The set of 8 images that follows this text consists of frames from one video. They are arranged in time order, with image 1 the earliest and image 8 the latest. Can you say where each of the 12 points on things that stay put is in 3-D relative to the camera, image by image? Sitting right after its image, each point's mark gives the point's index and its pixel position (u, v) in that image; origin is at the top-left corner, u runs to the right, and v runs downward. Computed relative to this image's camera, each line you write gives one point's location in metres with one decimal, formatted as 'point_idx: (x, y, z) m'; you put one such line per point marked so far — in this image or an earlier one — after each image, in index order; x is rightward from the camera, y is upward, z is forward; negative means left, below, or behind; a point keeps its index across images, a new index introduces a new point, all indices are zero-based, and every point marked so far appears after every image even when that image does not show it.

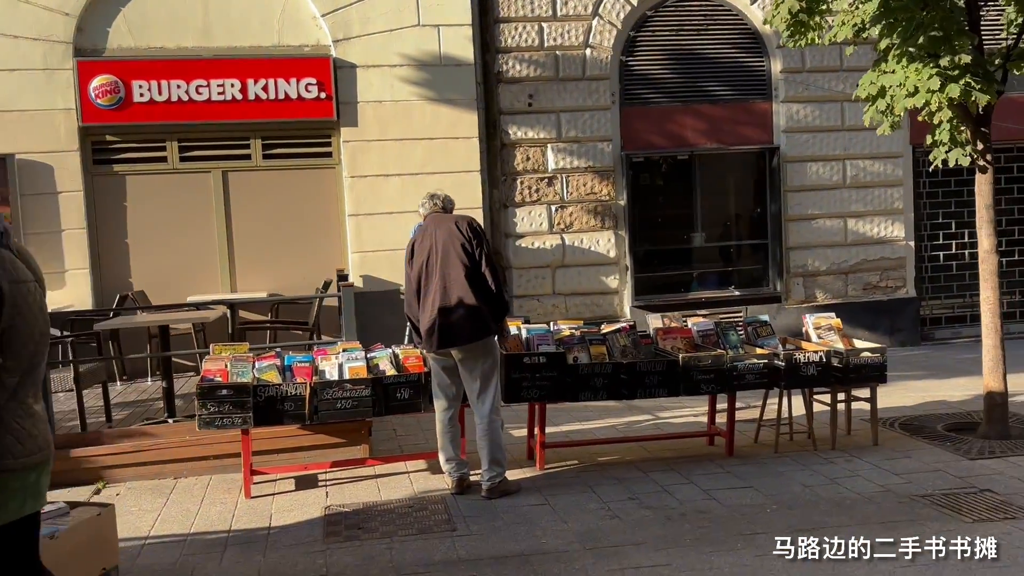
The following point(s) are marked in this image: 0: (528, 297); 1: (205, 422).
0: (+0.2, -0.1, +10.6) m
1: (-1.9, -0.8, +5.5) m
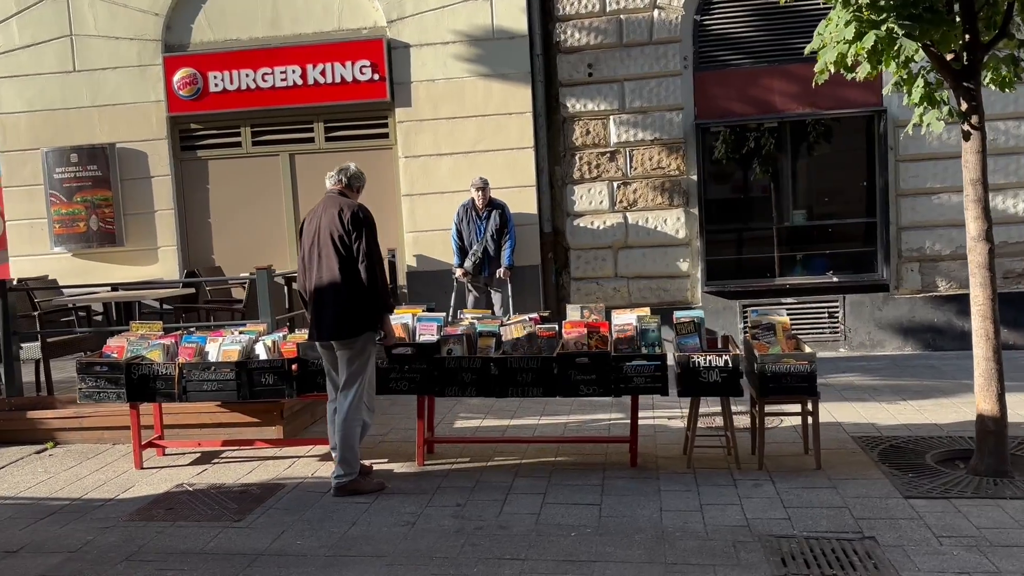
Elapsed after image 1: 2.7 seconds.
0: (+0.8, +0.1, +10.0) m
1: (-2.8, -0.7, +5.9) m
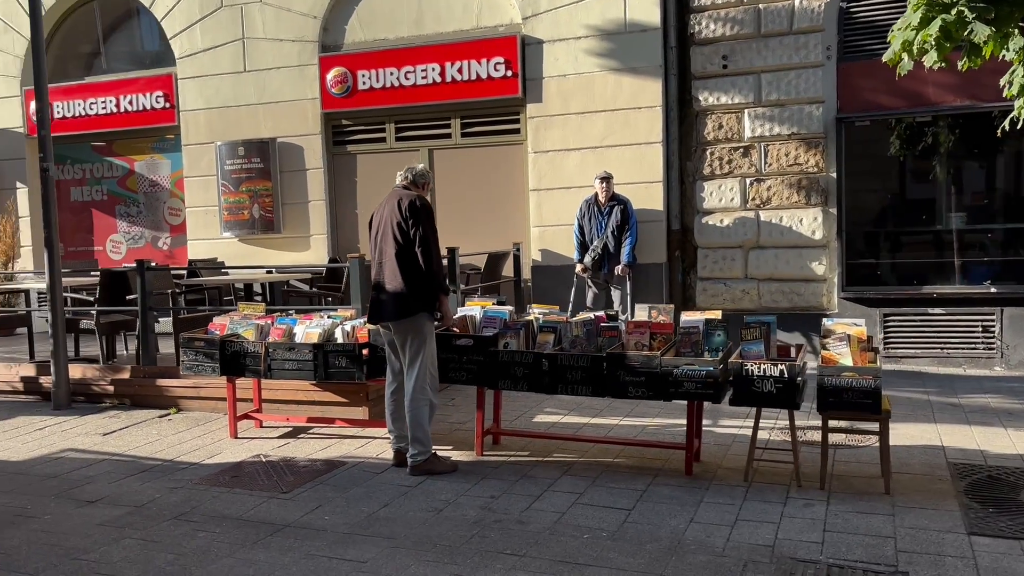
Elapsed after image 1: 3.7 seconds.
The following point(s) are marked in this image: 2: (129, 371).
0: (+2.2, +0.1, +9.7) m
1: (-2.3, -0.6, +6.5) m
2: (-3.2, -0.7, +7.6) m
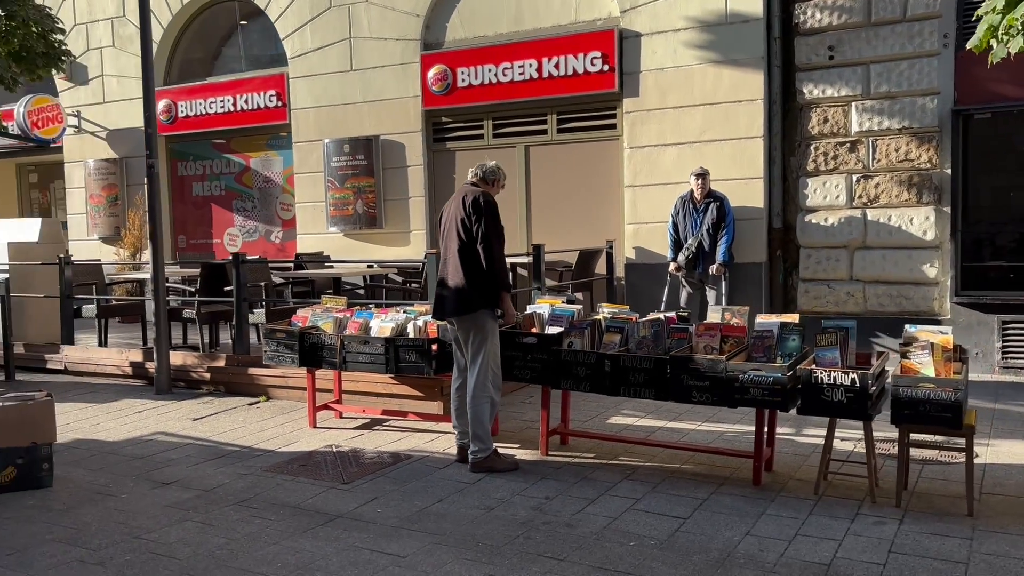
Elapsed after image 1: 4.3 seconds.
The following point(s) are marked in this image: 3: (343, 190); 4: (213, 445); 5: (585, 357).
0: (+3.1, +0.1, +9.3) m
1: (-1.8, -0.5, +6.7) m
2: (-2.5, -0.6, +7.9) m
3: (-2.2, +1.3, +11.7) m
4: (-2.1, -1.1, +6.3) m
5: (+0.4, -0.4, +5.5) m
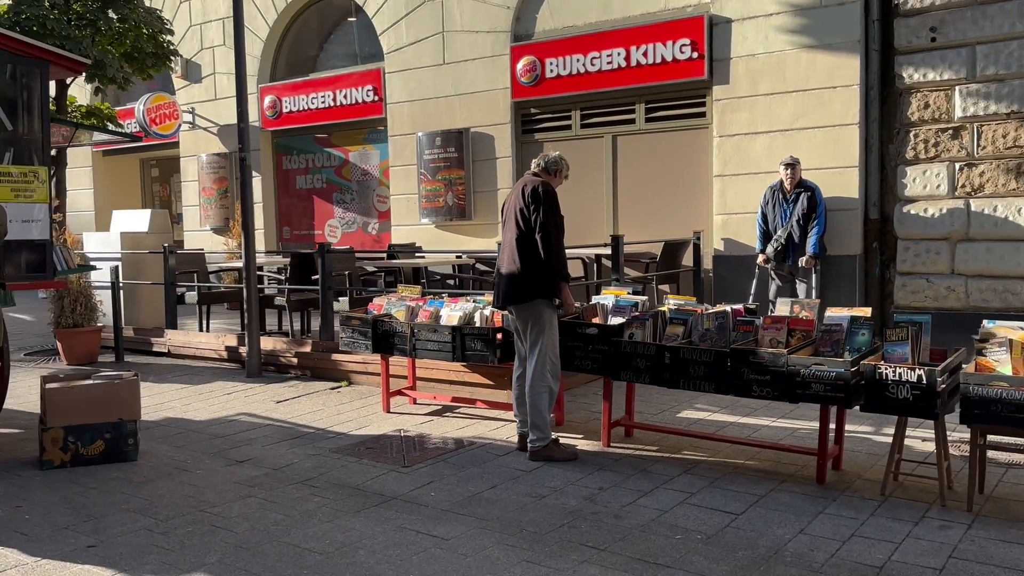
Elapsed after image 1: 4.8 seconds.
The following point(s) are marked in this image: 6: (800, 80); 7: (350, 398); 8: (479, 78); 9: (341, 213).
0: (+3.9, +0.1, +8.8) m
1: (-1.2, -0.4, +6.9) m
2: (-1.8, -0.5, +8.2) m
3: (-1.0, +1.4, +11.9) m
4: (-1.6, -1.0, +6.6) m
5: (+0.8, -0.4, +5.4) m
6: (+2.9, +2.1, +9.3) m
7: (-1.3, -0.9, +7.4) m
8: (-0.4, +2.7, +11.5) m
9: (-2.5, +1.1, +13.5) m
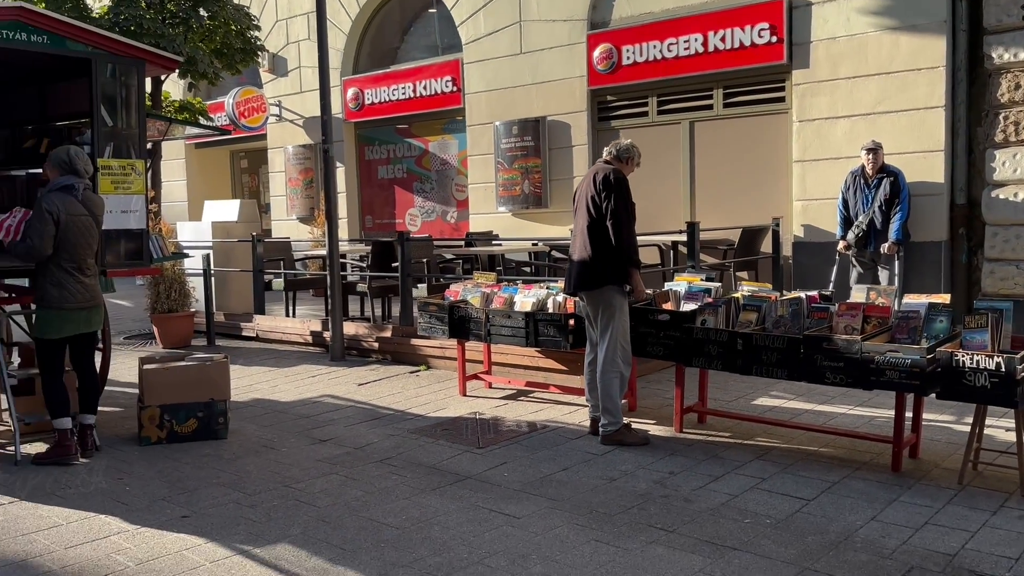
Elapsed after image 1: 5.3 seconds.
0: (+4.6, +0.2, +8.6) m
1: (-0.7, -0.3, +7.1) m
2: (-1.1, -0.4, +8.5) m
3: (0.0, +1.6, +12.0) m
4: (-1.1, -0.9, +6.8) m
5: (+1.2, -0.3, +5.5) m
6: (+3.7, +2.2, +9.0) m
7: (-0.7, -0.8, +7.6) m
8: (+0.6, +2.8, +11.6) m
9: (-1.4, +1.3, +13.8) m
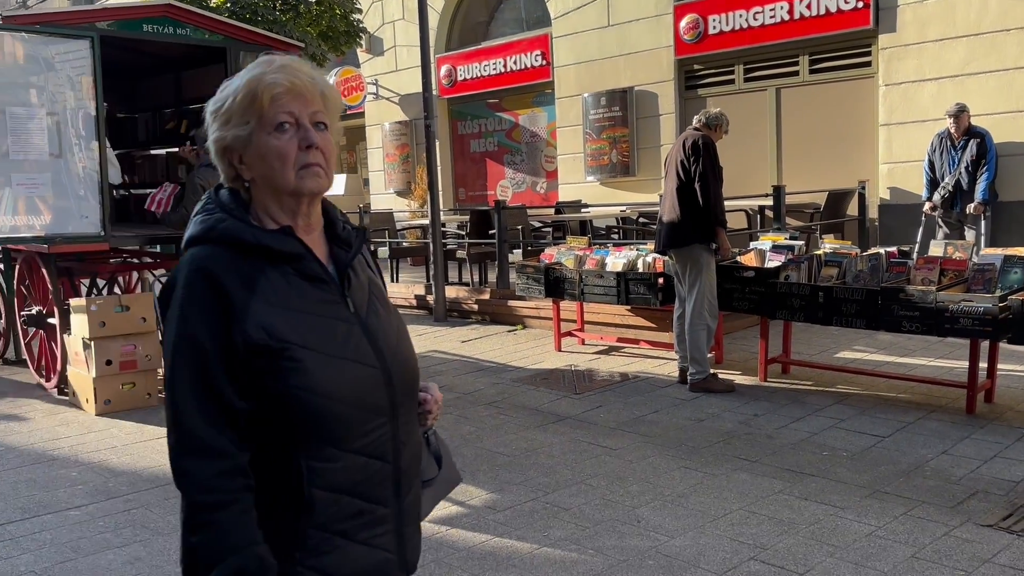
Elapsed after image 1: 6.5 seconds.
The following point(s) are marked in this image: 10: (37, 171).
0: (+5.5, +0.6, +8.6) m
1: (+0.1, 0.0, +7.7) m
2: (-0.2, 0.0, +9.1) m
3: (+1.2, +2.0, +12.4) m
4: (-0.3, -0.6, +7.4) m
5: (+1.8, 0.0, +5.9) m
6: (+4.6, +2.6, +9.1) m
7: (+0.1, -0.5, +8.2) m
8: (+1.7, +3.3, +11.9) m
9: (0.0, +1.8, +14.3) m
10: (-3.1, +0.8, +5.9) m
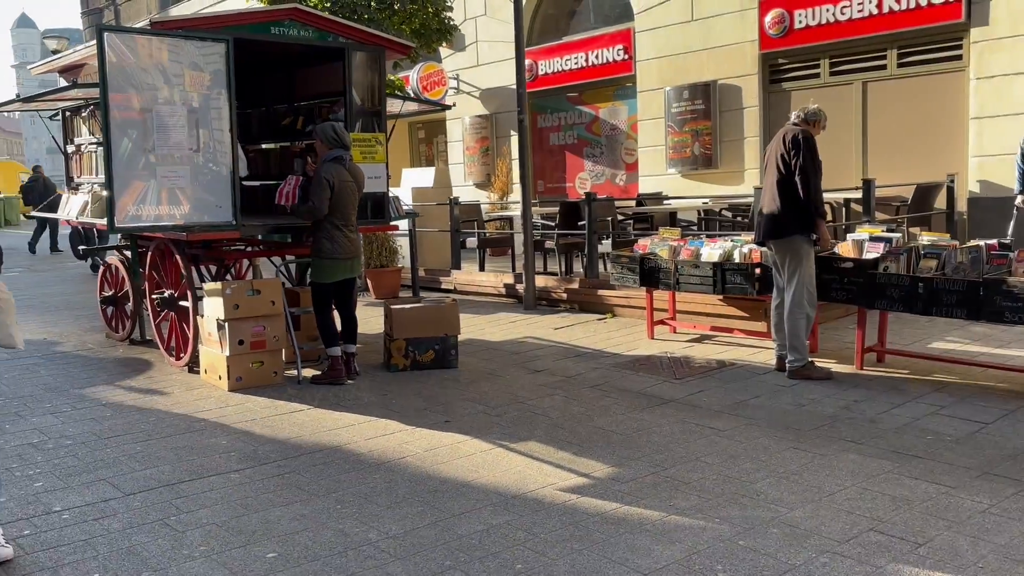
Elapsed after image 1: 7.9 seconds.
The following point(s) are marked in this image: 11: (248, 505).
0: (+6.4, +0.7, +8.5) m
1: (+0.9, +0.1, +7.9) m
2: (+0.7, +0.1, +9.4) m
3: (+2.4, +2.1, +12.6) m
4: (+0.5, -0.5, +7.7) m
5: (+2.6, +0.1, +6.0) m
6: (+5.5, +2.7, +9.1) m
7: (+1.0, -0.4, +8.5) m
8: (+2.8, +3.4, +12.1) m
9: (+1.3, +2.0, +14.6) m
10: (-2.3, +0.9, +6.4) m
11: (-1.2, -1.0, +4.2) m
